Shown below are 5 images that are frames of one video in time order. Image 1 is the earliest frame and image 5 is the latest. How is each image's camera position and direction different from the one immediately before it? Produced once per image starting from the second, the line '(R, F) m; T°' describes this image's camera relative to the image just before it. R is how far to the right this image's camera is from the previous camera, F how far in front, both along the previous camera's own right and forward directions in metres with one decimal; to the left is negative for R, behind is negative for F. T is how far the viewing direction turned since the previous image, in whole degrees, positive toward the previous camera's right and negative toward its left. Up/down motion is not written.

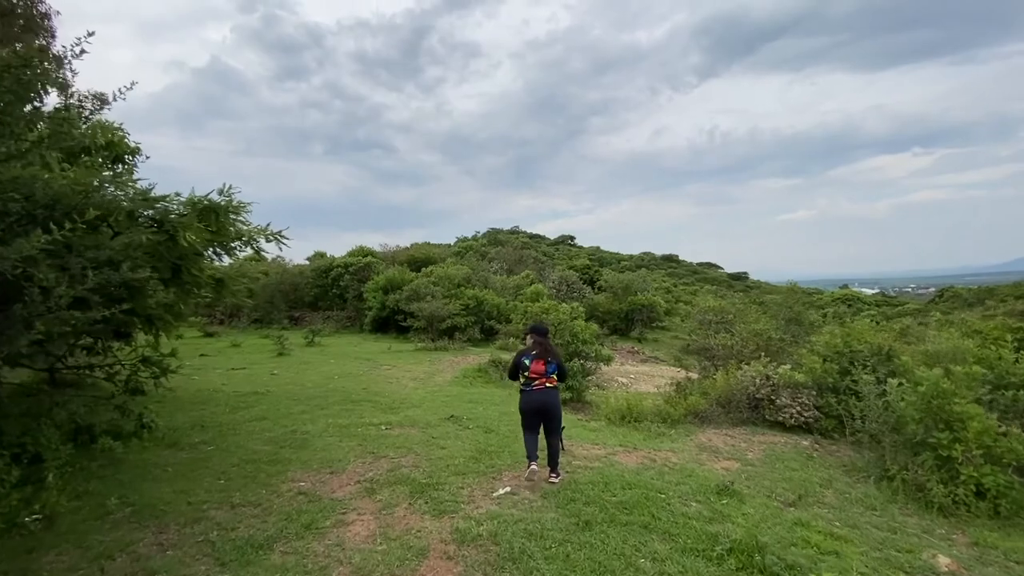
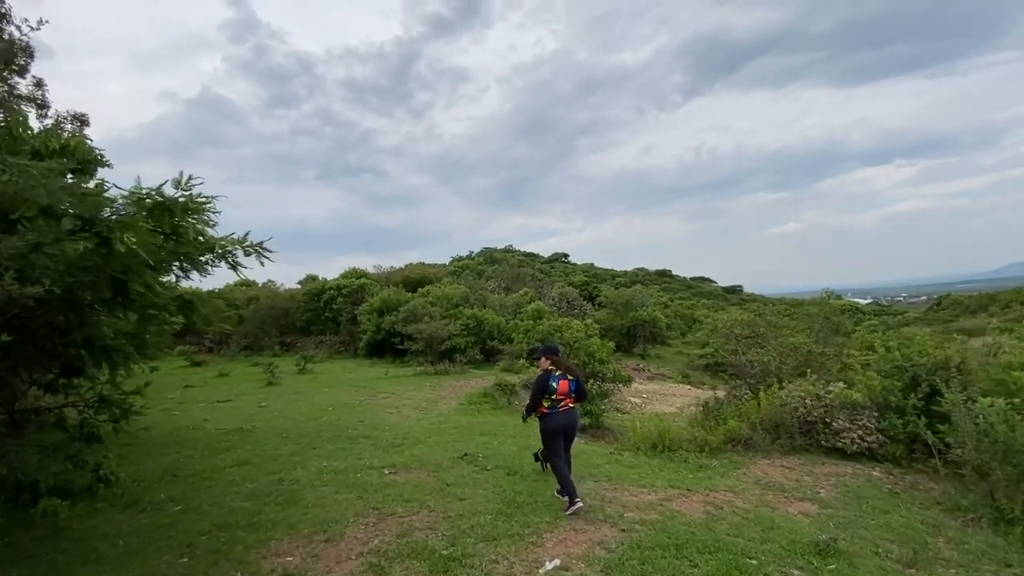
(-0.5, +1.2) m; +1°
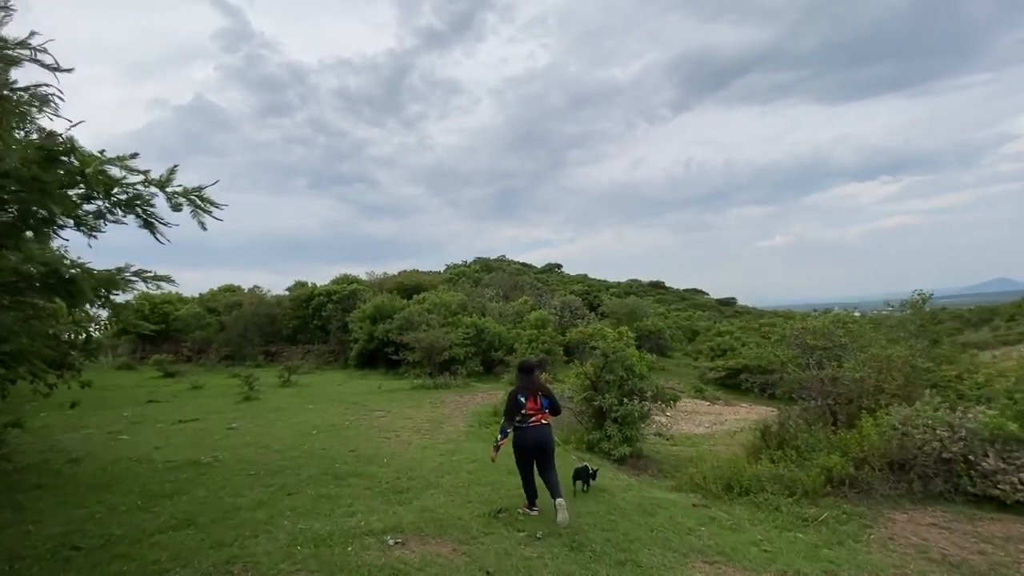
(-0.8, +2.4) m; +1°
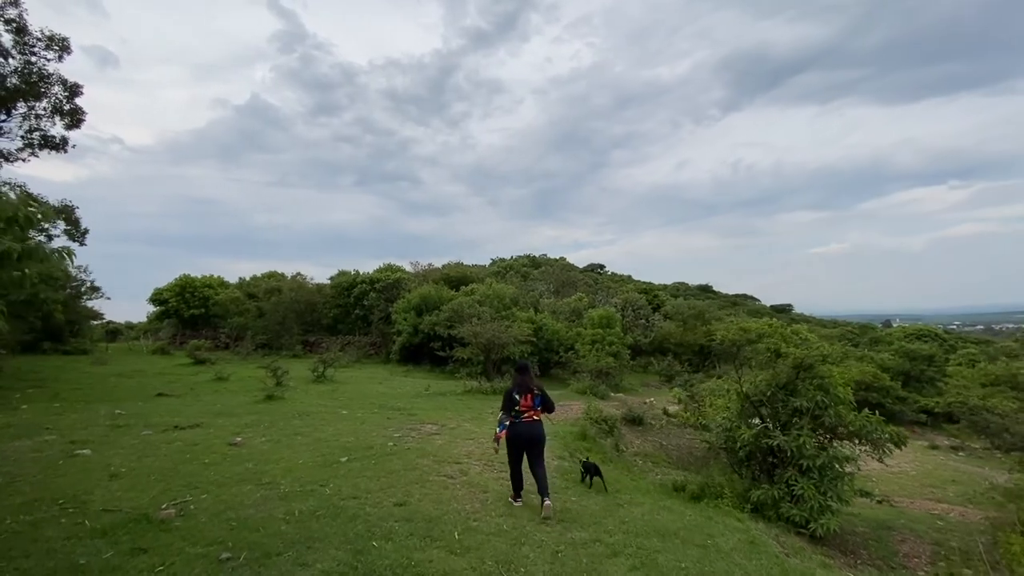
(-1.5, +4.1) m; -5°
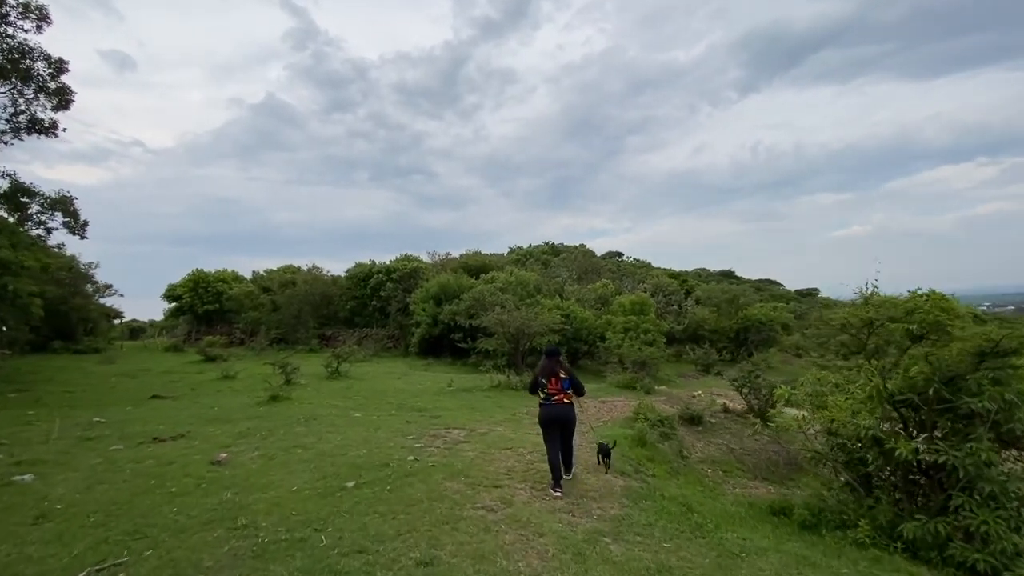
(-0.5, +2.1) m; -2°
